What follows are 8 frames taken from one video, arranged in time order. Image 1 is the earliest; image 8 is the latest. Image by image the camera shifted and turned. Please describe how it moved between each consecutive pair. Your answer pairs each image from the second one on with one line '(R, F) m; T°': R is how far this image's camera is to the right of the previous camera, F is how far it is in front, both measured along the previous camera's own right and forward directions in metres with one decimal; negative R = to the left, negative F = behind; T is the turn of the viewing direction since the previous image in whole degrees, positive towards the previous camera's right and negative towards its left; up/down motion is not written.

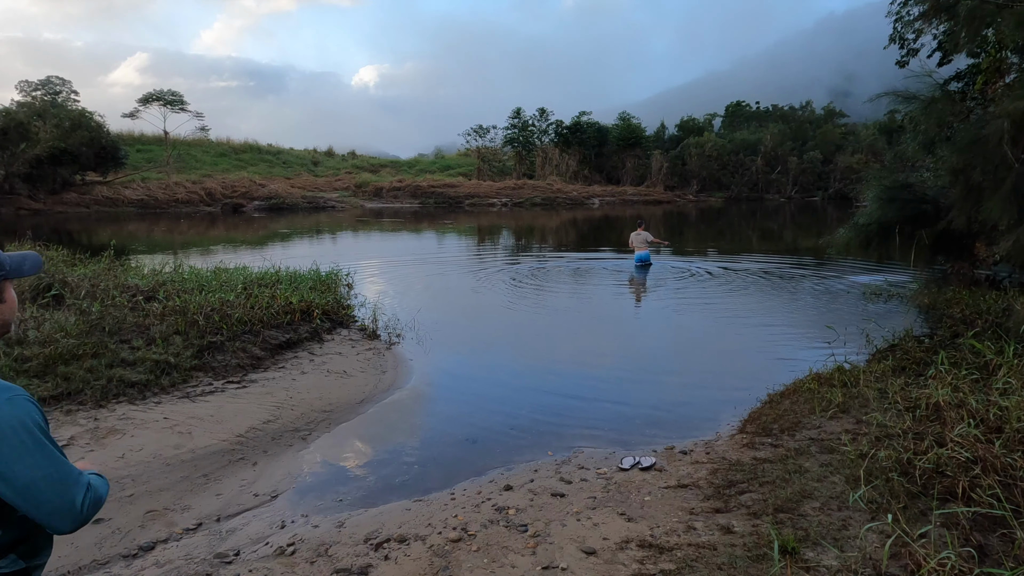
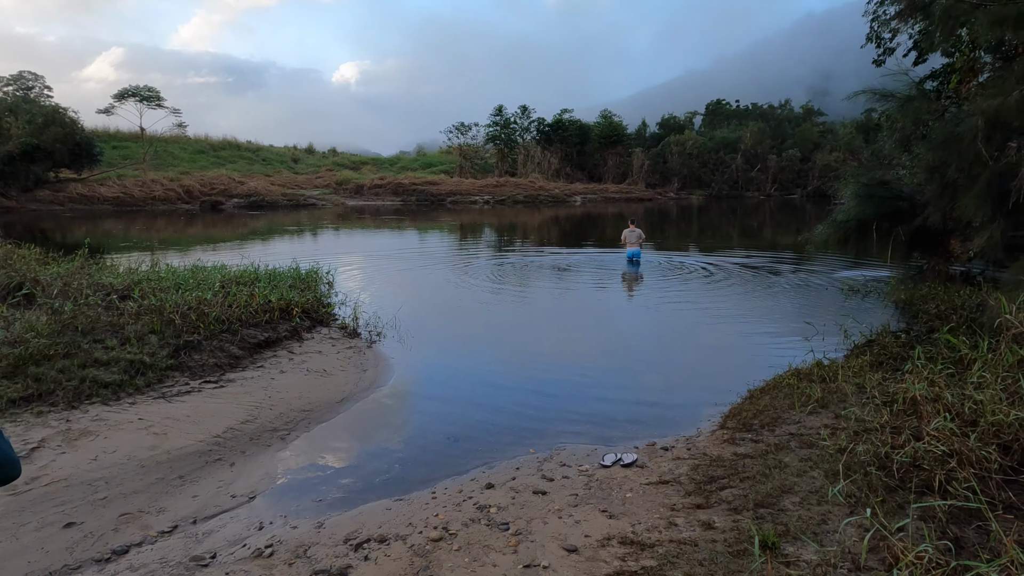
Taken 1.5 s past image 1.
(0.0, 0.0) m; +2°
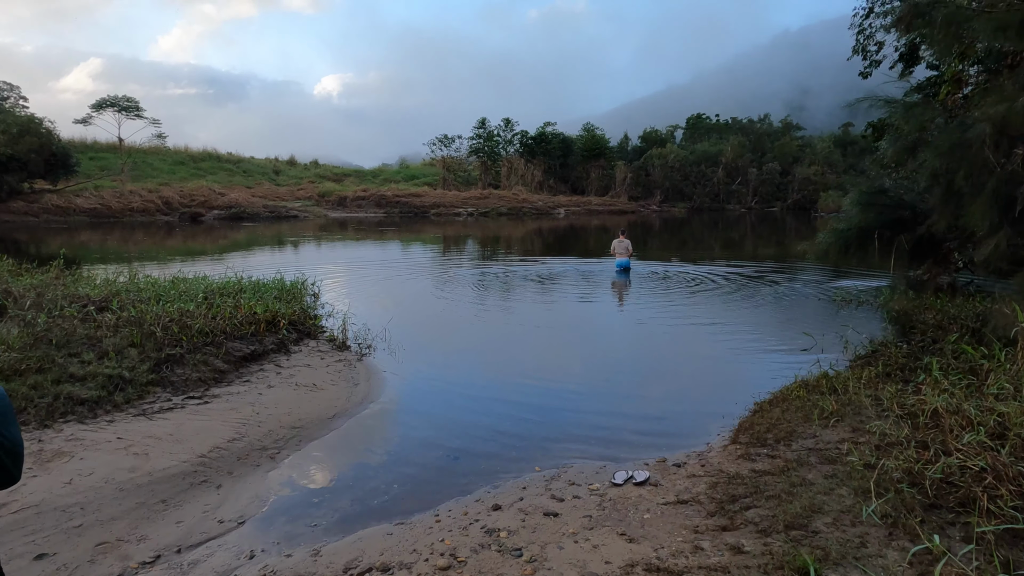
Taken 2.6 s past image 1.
(-0.2, +0.3) m; +2°
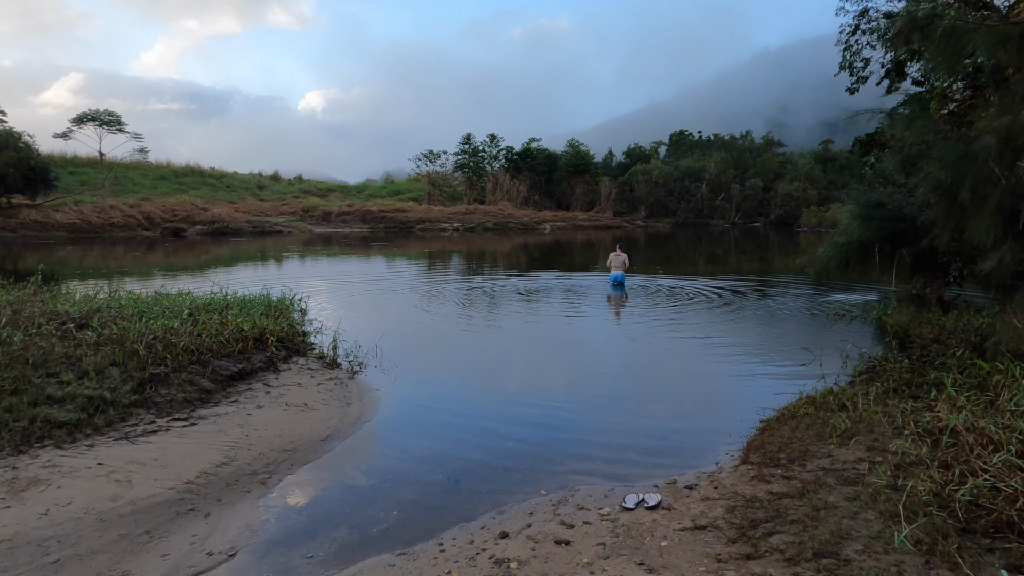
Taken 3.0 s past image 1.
(-0.2, +0.2) m; +1°
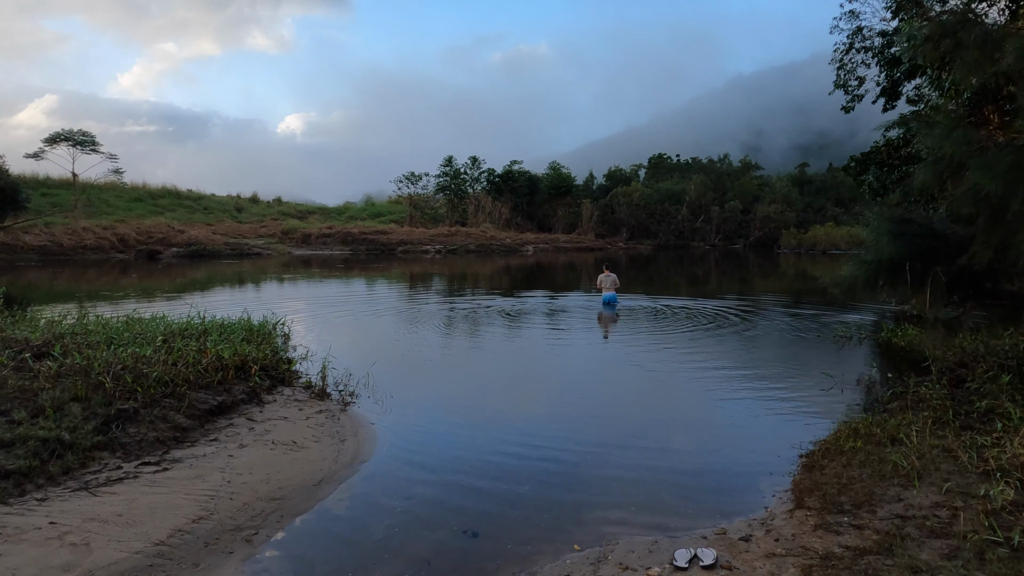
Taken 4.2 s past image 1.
(-0.3, +0.7) m; +2°
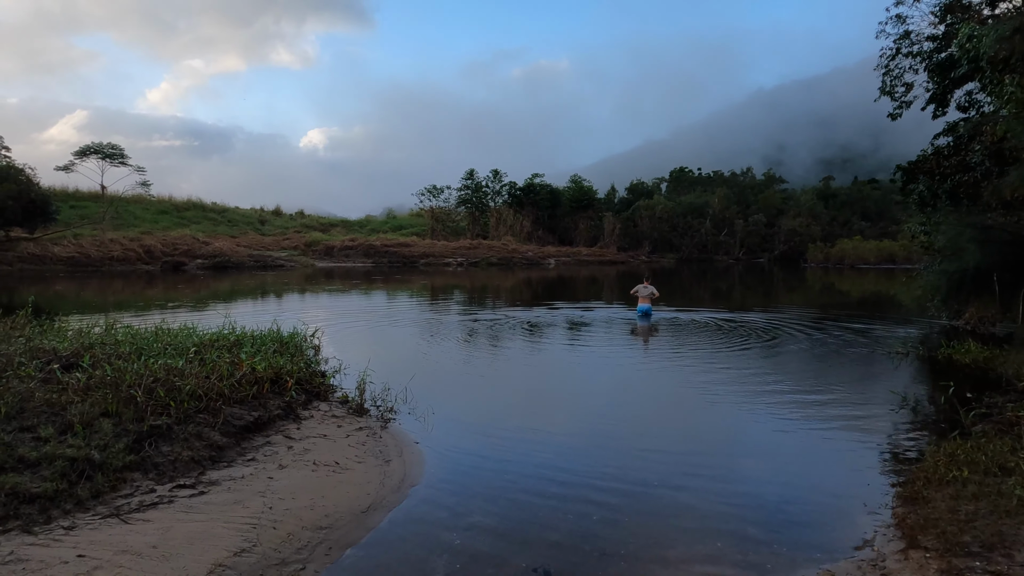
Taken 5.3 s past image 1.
(-0.4, +0.5) m; -2°
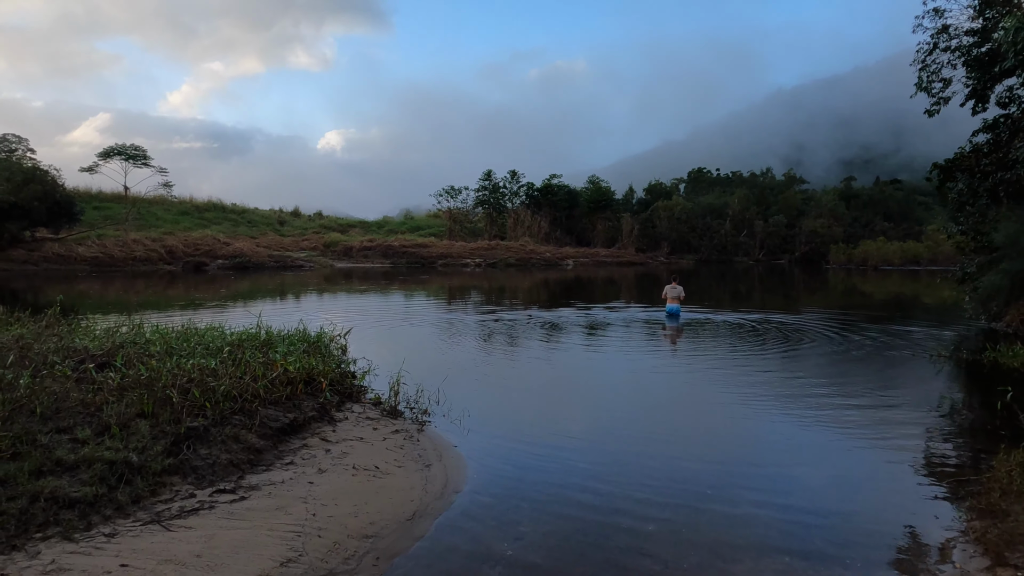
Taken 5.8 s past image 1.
(-0.3, +0.2) m; -1°
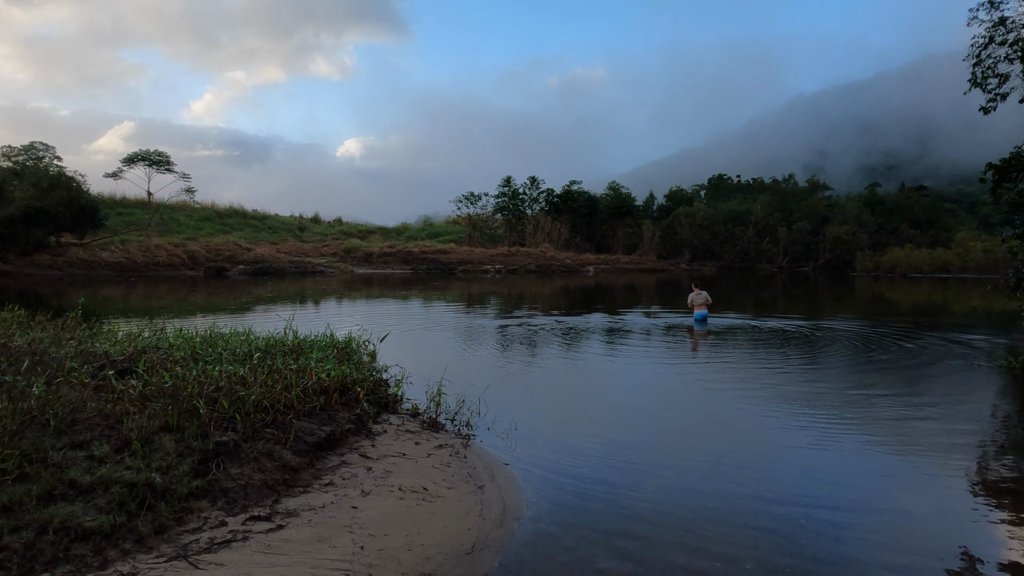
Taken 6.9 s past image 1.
(-0.4, +0.6) m; -1°
